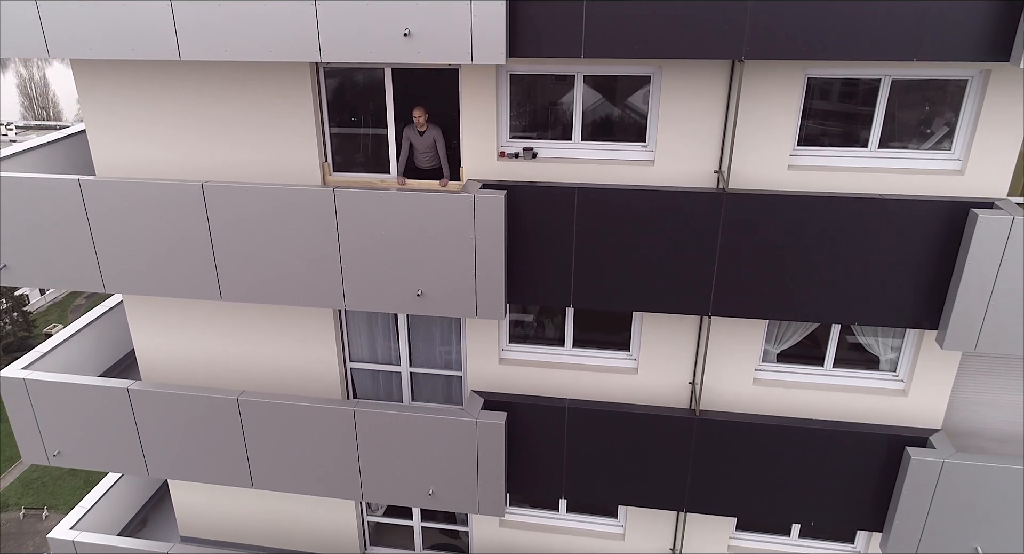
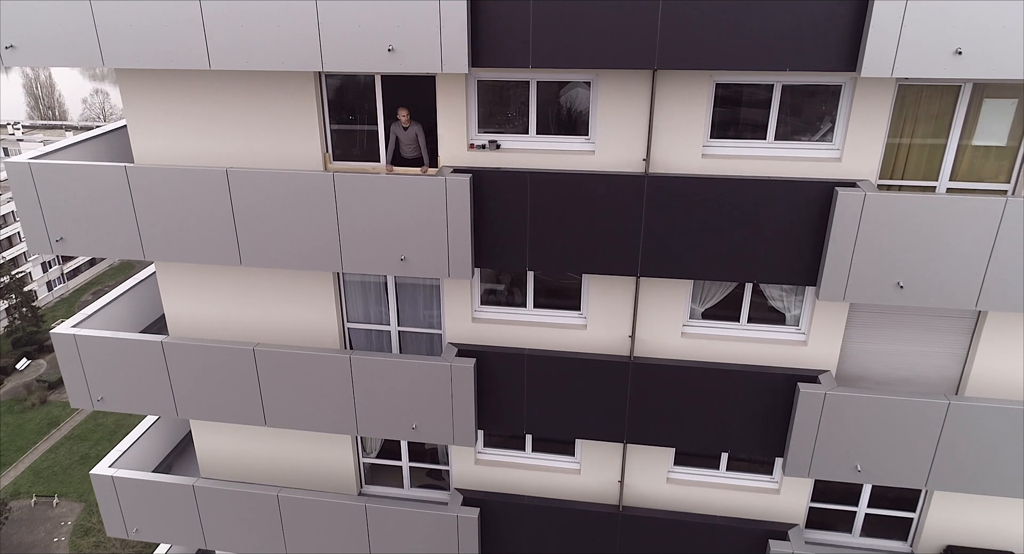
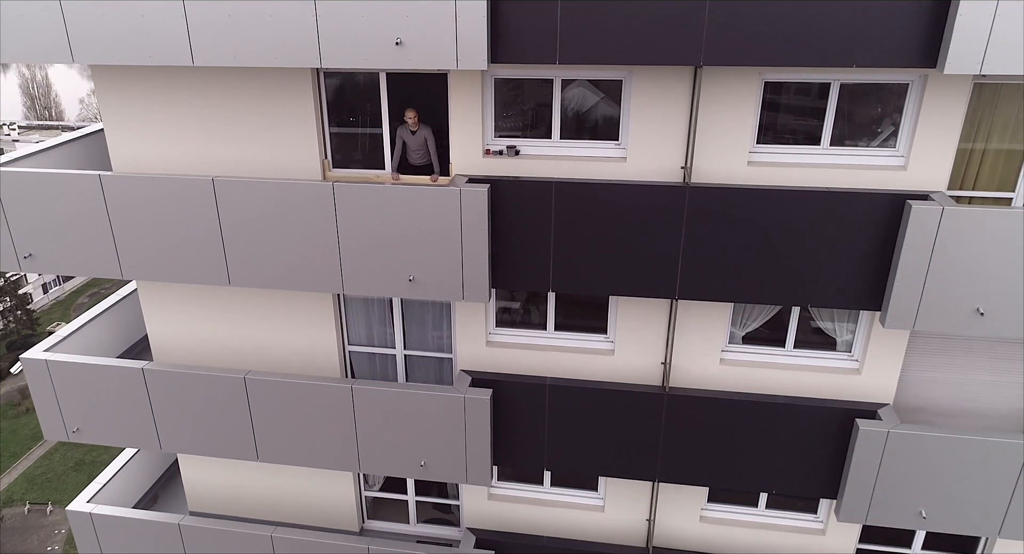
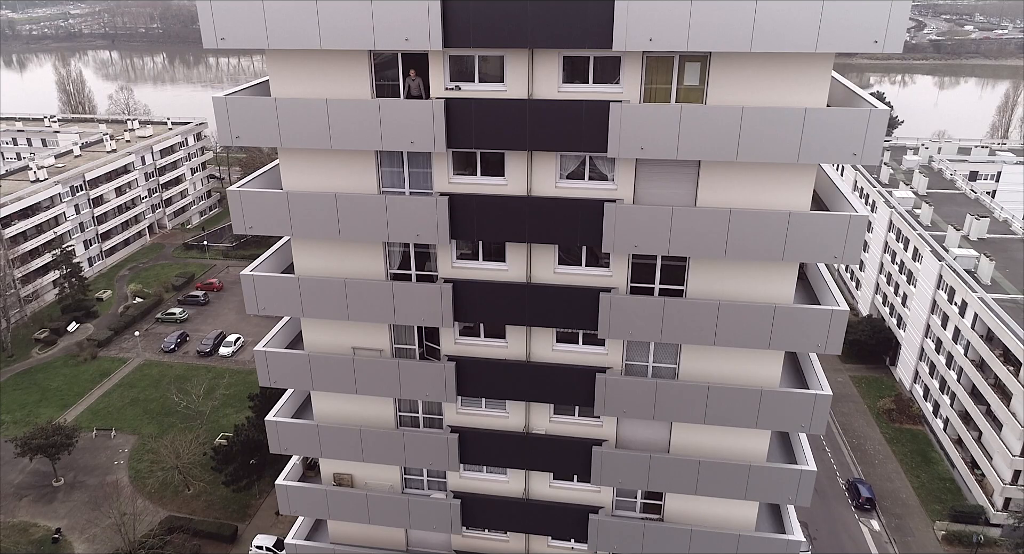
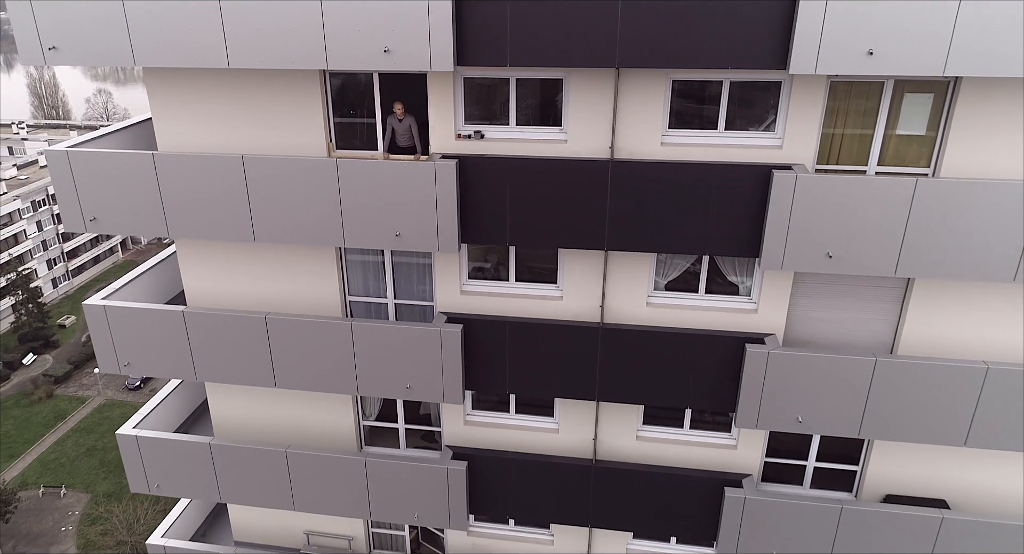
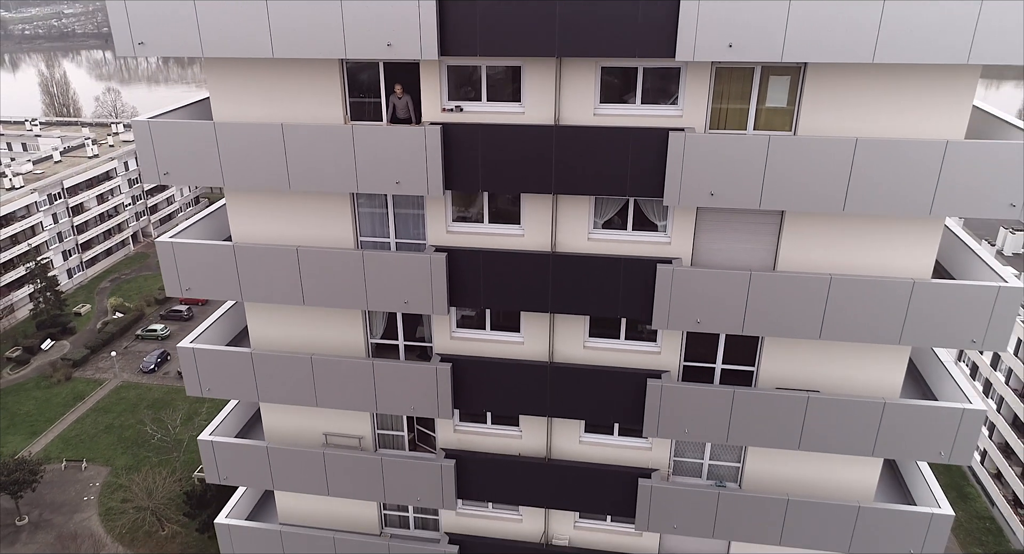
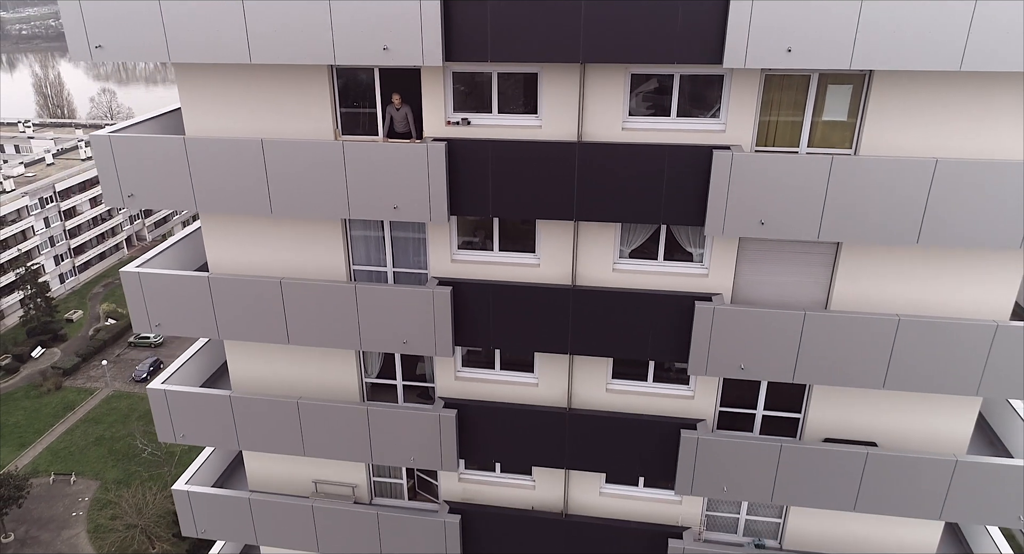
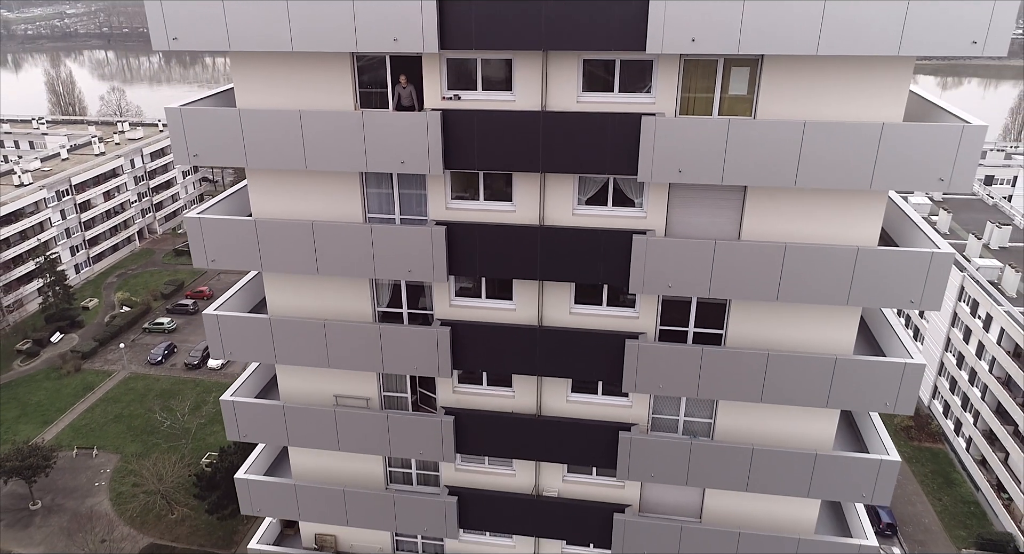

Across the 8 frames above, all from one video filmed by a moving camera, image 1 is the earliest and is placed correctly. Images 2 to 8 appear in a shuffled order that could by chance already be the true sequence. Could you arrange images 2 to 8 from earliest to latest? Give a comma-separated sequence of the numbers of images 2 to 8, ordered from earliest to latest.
3, 2, 5, 7, 6, 8, 4
